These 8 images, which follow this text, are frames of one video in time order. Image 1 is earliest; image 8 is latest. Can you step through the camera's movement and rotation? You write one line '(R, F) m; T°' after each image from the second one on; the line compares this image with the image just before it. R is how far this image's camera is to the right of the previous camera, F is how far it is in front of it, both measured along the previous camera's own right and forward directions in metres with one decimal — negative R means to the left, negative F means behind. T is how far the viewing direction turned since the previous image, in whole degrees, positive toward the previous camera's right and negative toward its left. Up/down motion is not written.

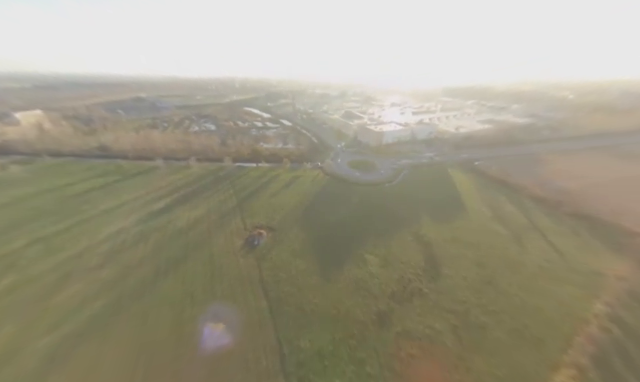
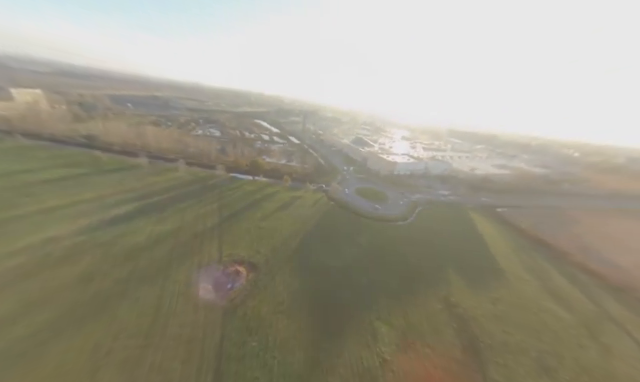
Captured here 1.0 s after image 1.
(-0.8, +5.6) m; 0°
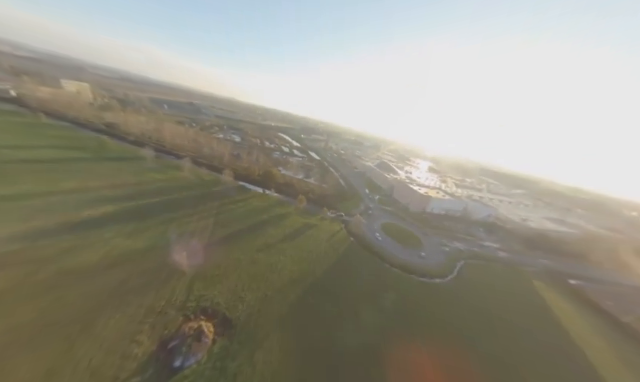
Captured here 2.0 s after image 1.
(-1.2, +6.7) m; -5°
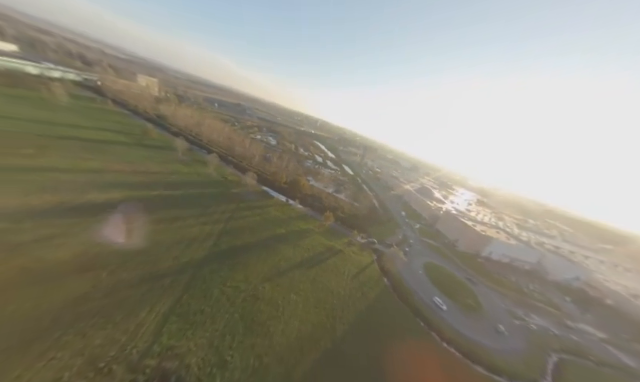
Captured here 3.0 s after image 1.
(-1.1, +5.2) m; -9°
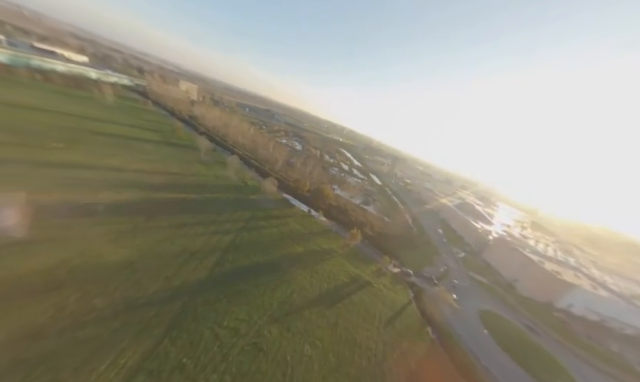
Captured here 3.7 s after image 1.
(-0.9, +4.0) m; -7°
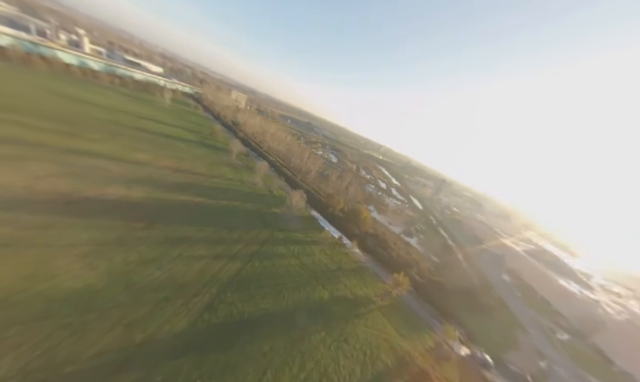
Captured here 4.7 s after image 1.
(-1.1, +5.0) m; -9°
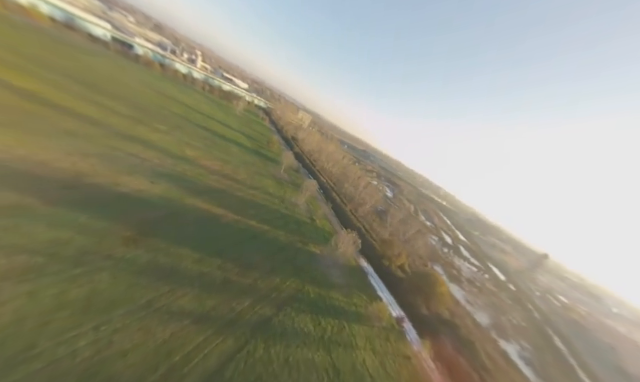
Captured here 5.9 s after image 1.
(-2.0, +6.0) m; -14°
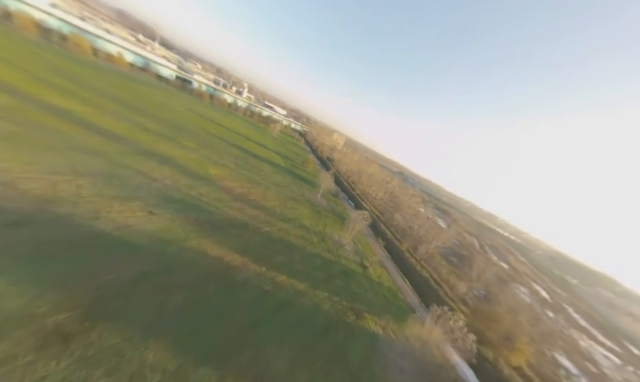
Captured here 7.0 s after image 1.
(-2.0, +5.2) m; -10°
